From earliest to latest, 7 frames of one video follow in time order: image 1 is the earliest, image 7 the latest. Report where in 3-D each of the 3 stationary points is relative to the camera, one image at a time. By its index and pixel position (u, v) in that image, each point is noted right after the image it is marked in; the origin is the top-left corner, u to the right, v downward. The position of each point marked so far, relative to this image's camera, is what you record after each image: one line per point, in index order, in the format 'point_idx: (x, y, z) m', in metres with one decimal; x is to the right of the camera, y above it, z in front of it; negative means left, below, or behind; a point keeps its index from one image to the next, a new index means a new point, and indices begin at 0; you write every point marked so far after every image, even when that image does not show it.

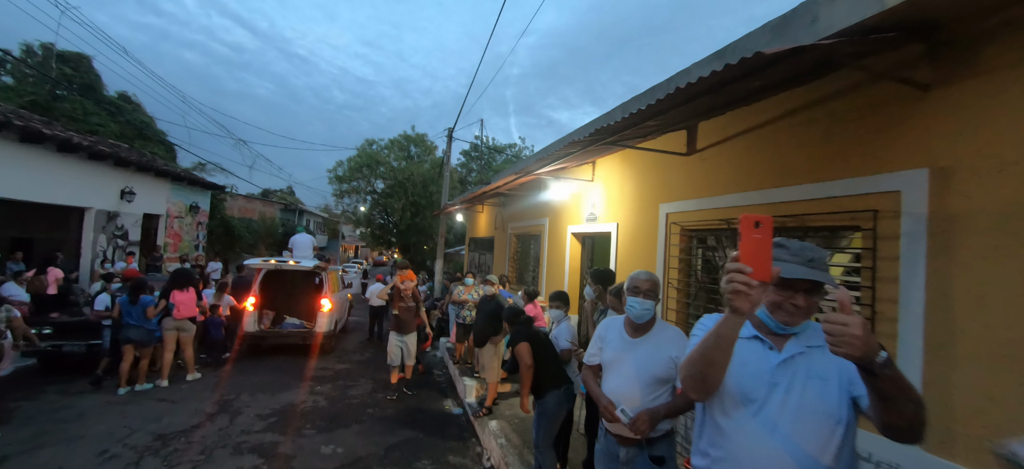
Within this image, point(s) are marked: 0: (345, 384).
0: (-2.8, -2.5, +6.8) m
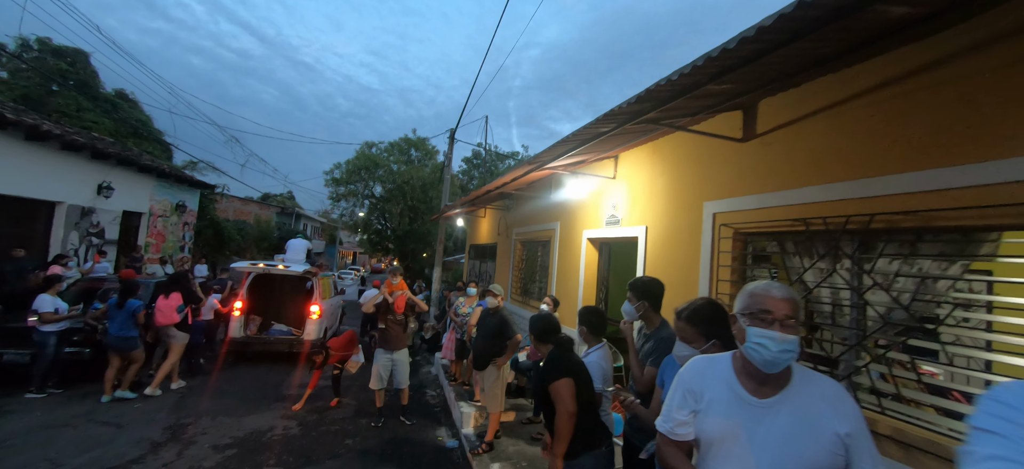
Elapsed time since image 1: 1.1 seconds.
0: (-2.8, -2.5, +6.0) m
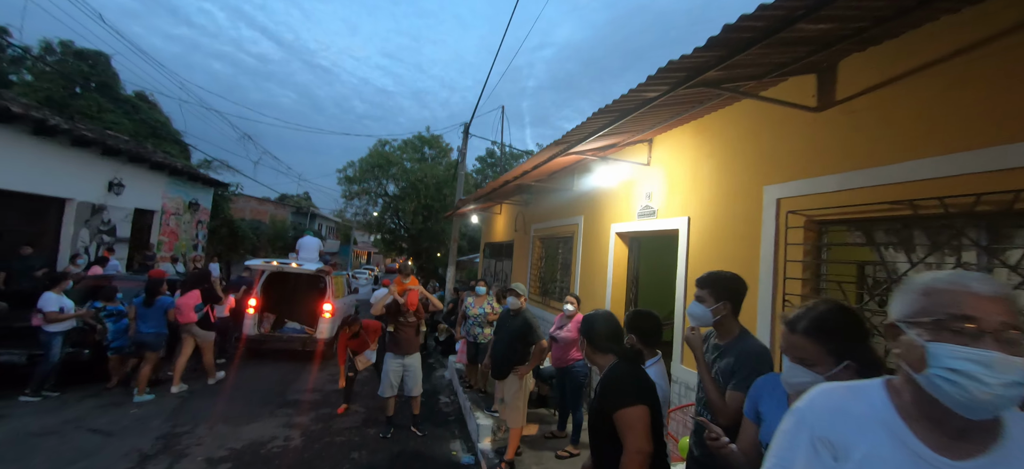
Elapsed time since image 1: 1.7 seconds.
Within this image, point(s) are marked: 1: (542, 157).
0: (-2.5, -2.4, +5.6) m
1: (+0.3, +0.8, +4.4) m
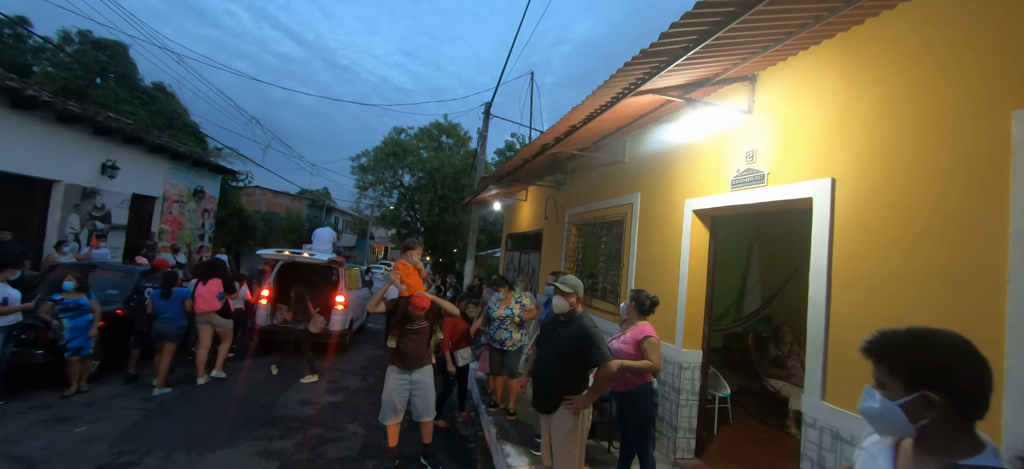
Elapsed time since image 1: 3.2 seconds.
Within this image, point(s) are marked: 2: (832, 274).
0: (-2.1, -2.2, +4.5) m
1: (+0.7, +1.0, +3.2) m
2: (+2.0, -0.2, +2.6) m
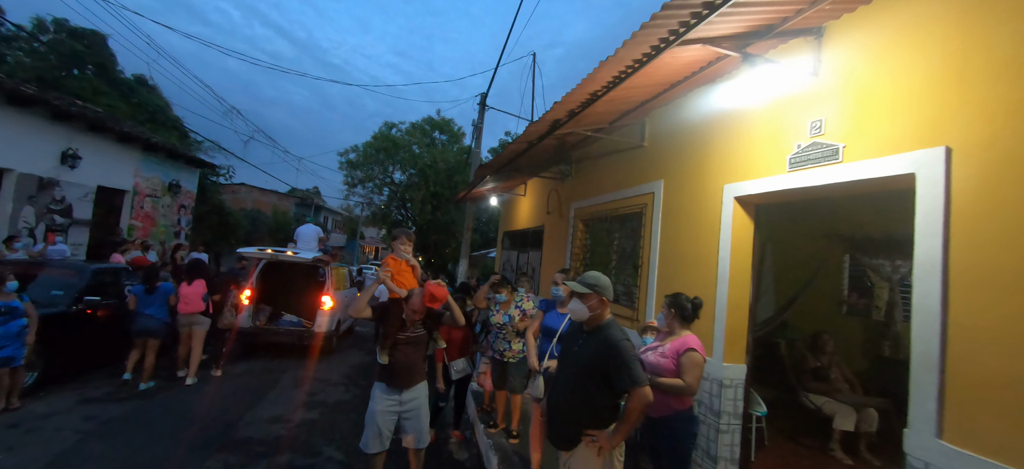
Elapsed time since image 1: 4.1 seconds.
0: (-2.1, -2.1, +3.8) m
1: (+0.8, +1.1, +2.6) m
2: (+2.1, -0.2, +1.9) m
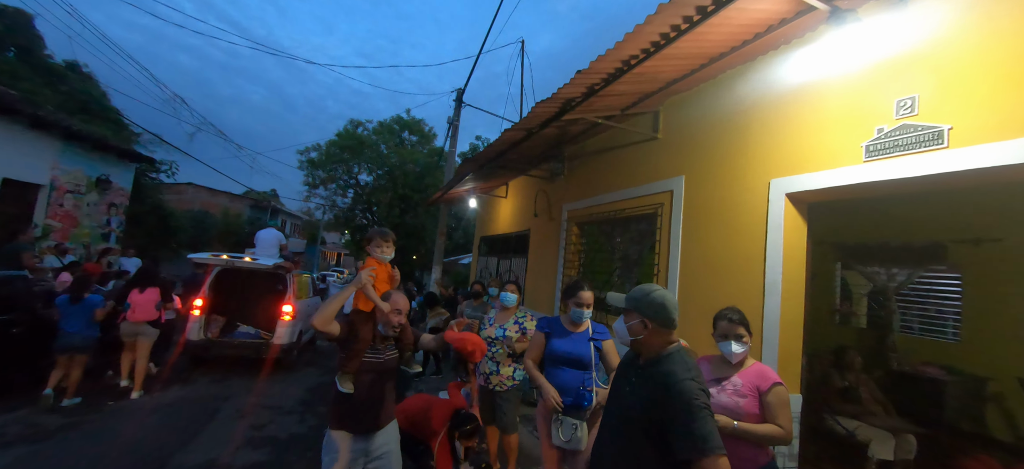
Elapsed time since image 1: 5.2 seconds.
0: (-2.1, -2.1, +2.9) m
1: (+0.9, +1.1, +2.0) m
2: (+2.2, -0.2, +1.5) m
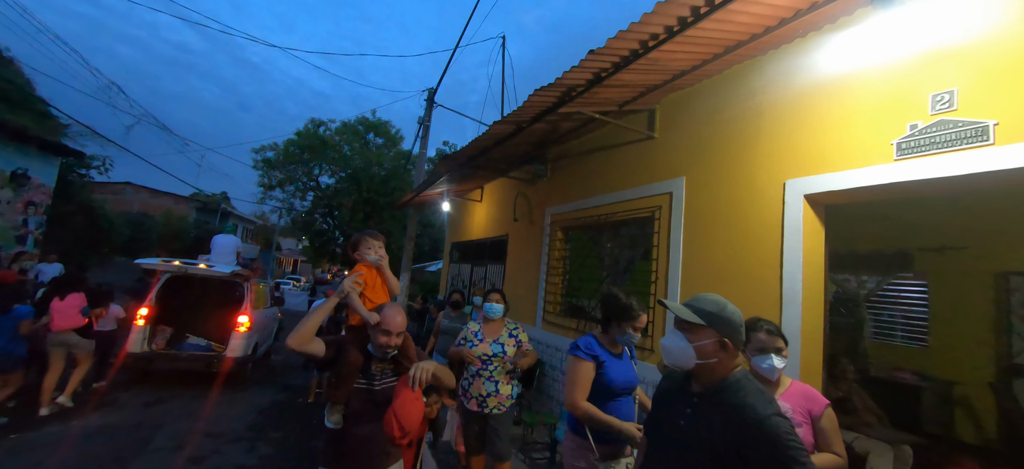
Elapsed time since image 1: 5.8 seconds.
0: (-2.1, -2.1, +2.4) m
1: (+0.9, +1.1, +1.8) m
2: (+2.3, -0.2, +1.3) m
